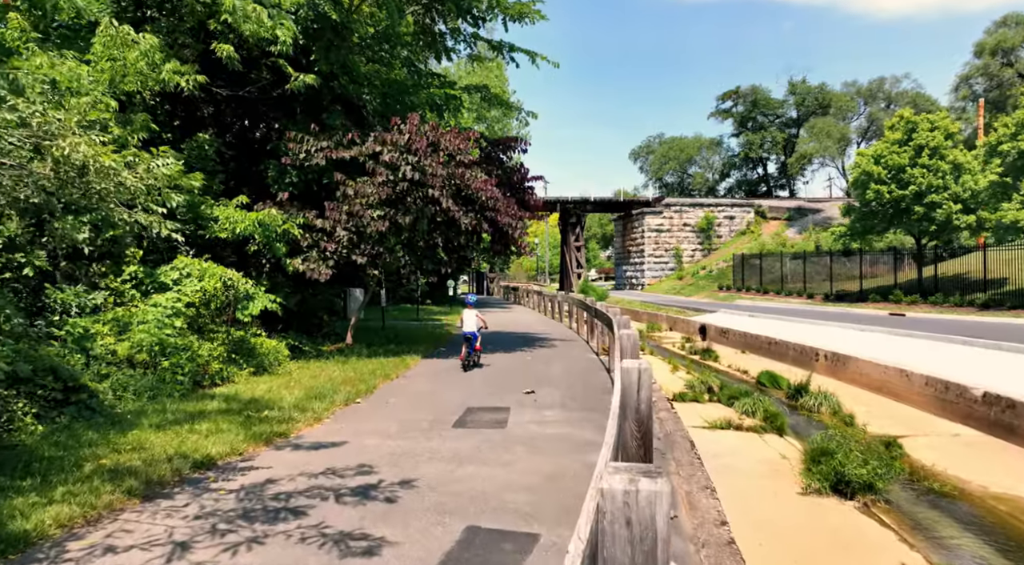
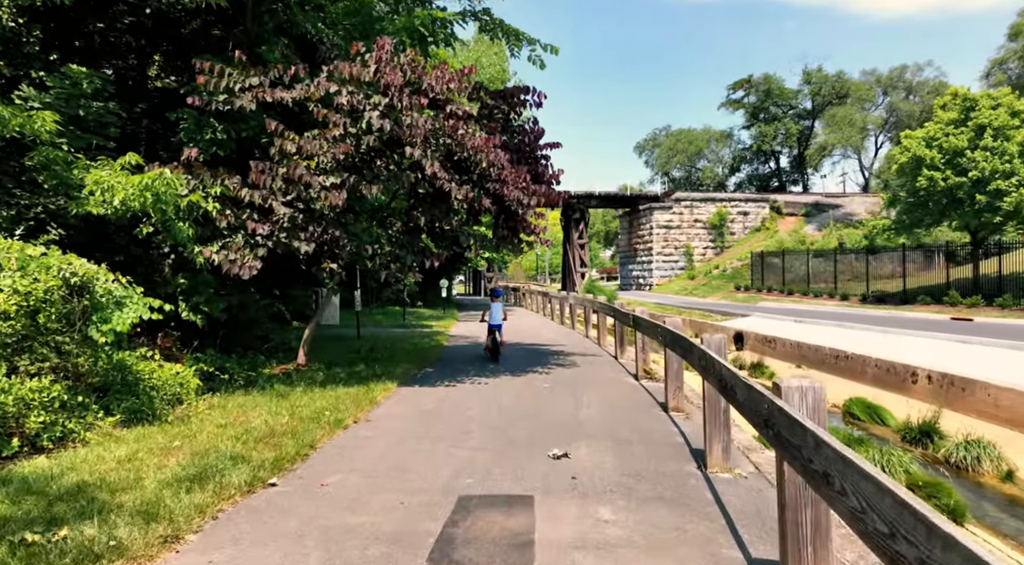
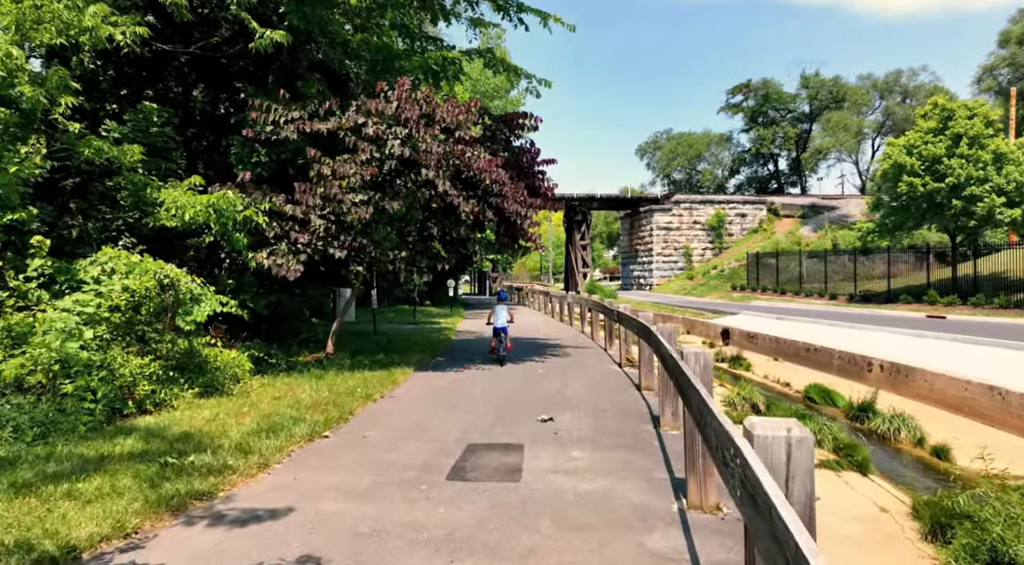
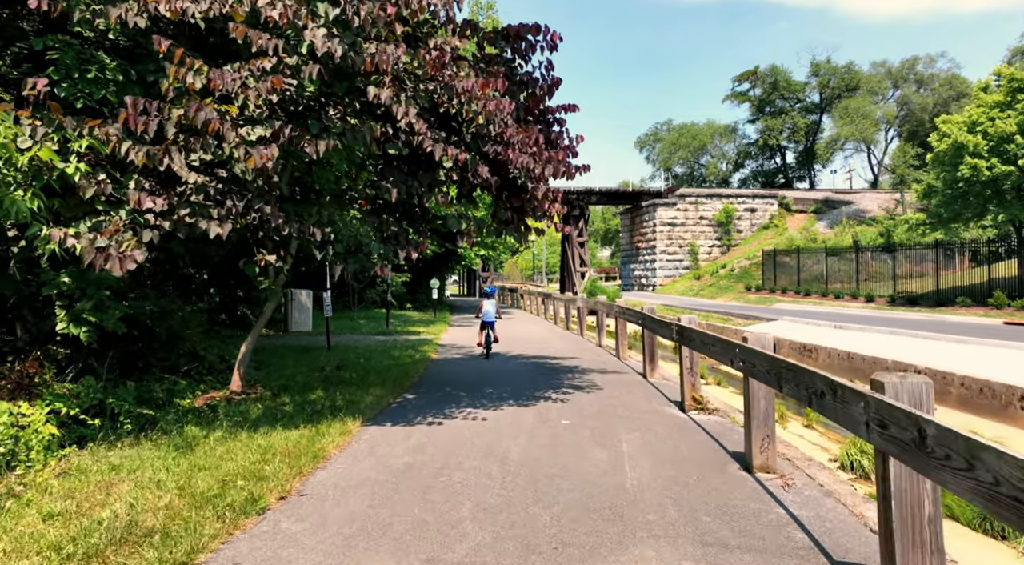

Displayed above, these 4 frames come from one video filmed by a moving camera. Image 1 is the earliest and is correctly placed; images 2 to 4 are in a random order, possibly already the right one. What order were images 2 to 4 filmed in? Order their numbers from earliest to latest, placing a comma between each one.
3, 2, 4
